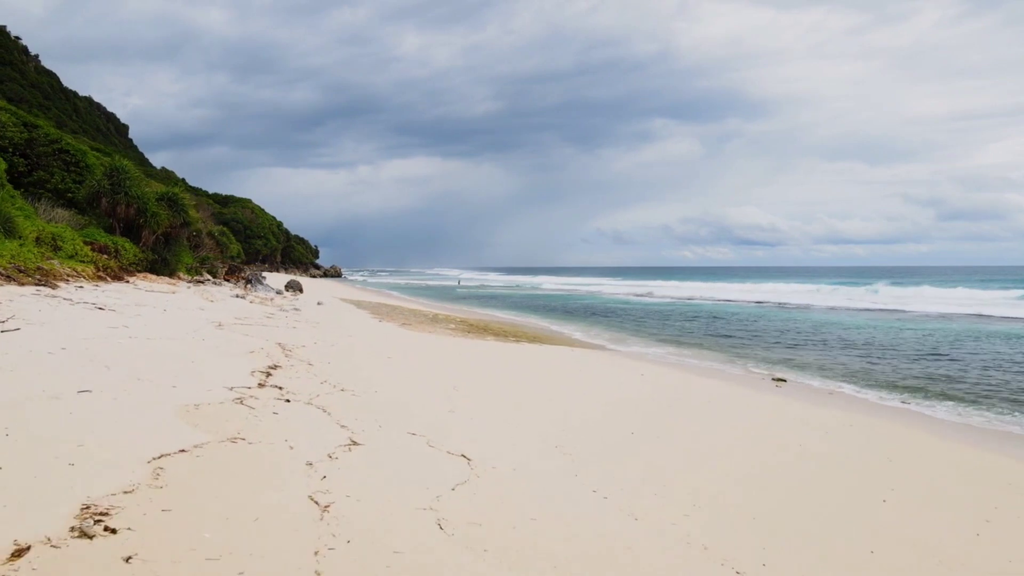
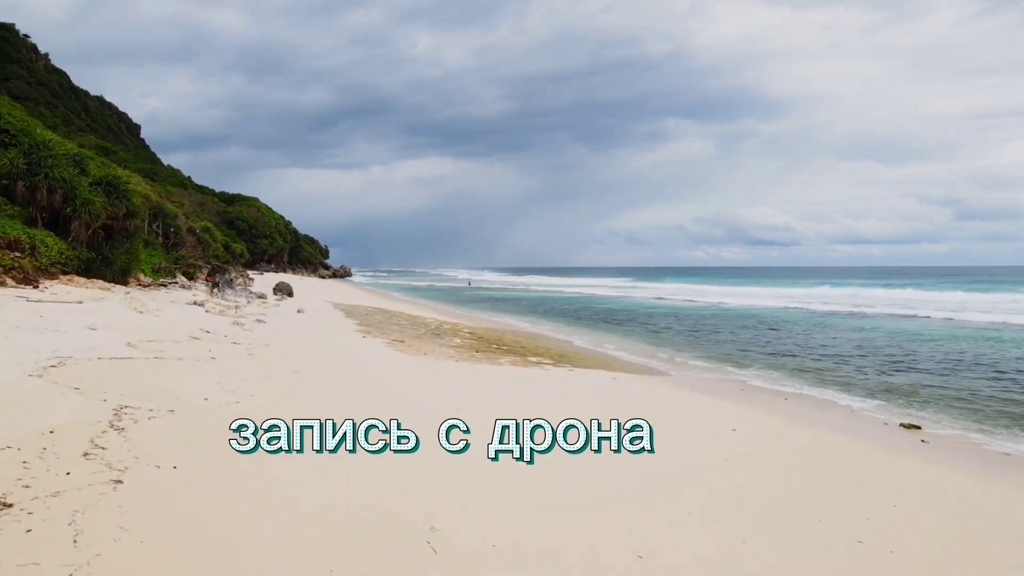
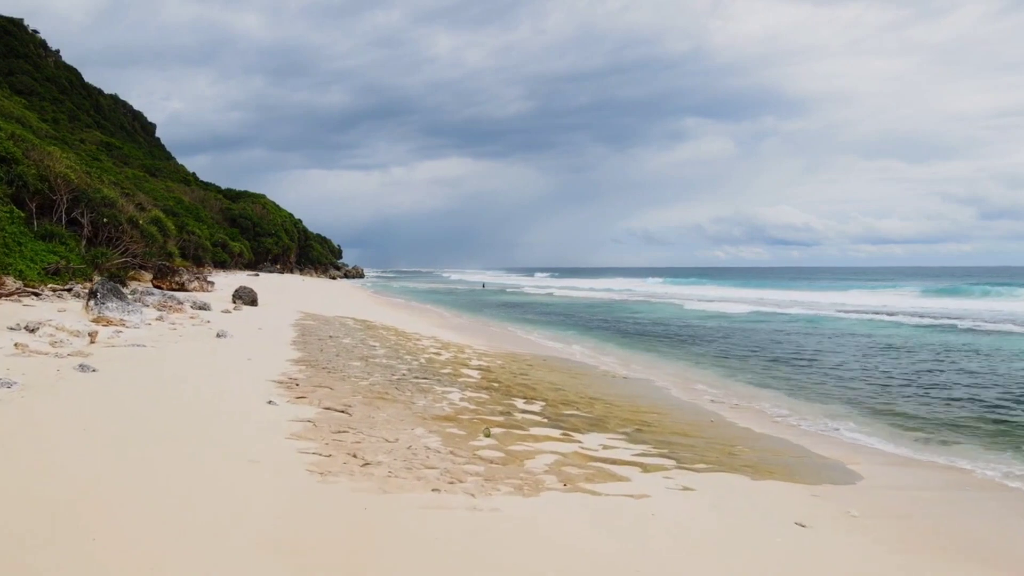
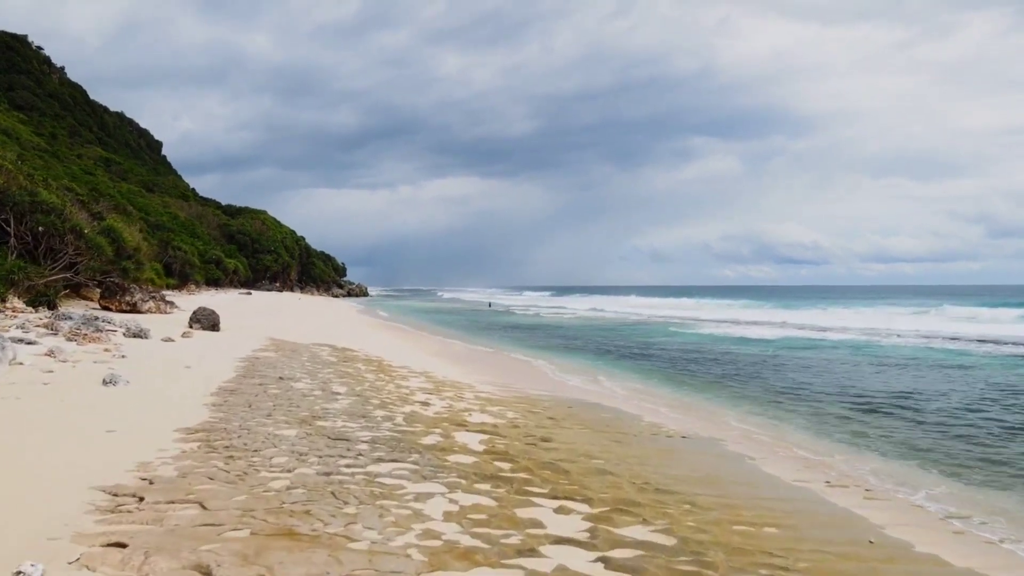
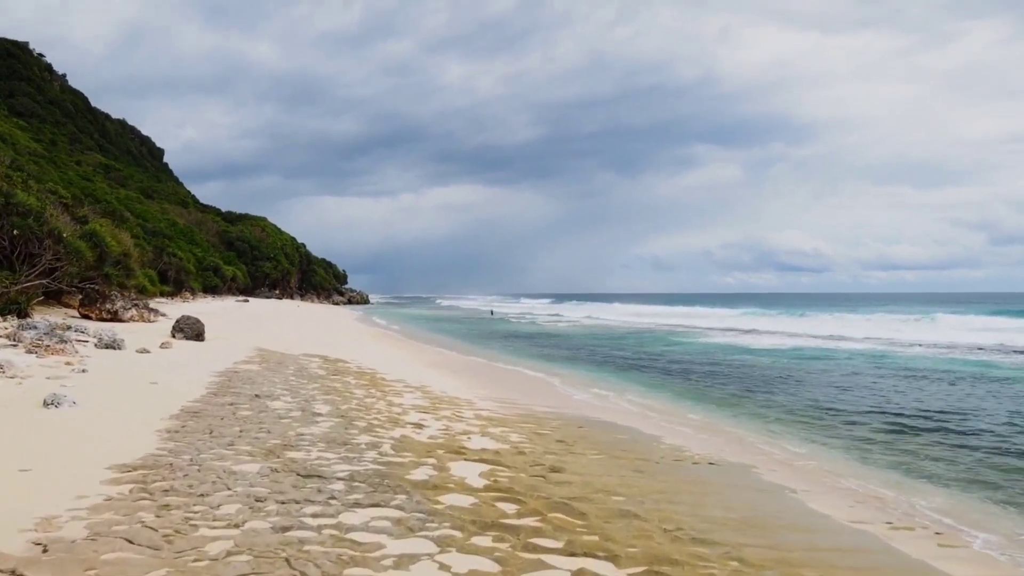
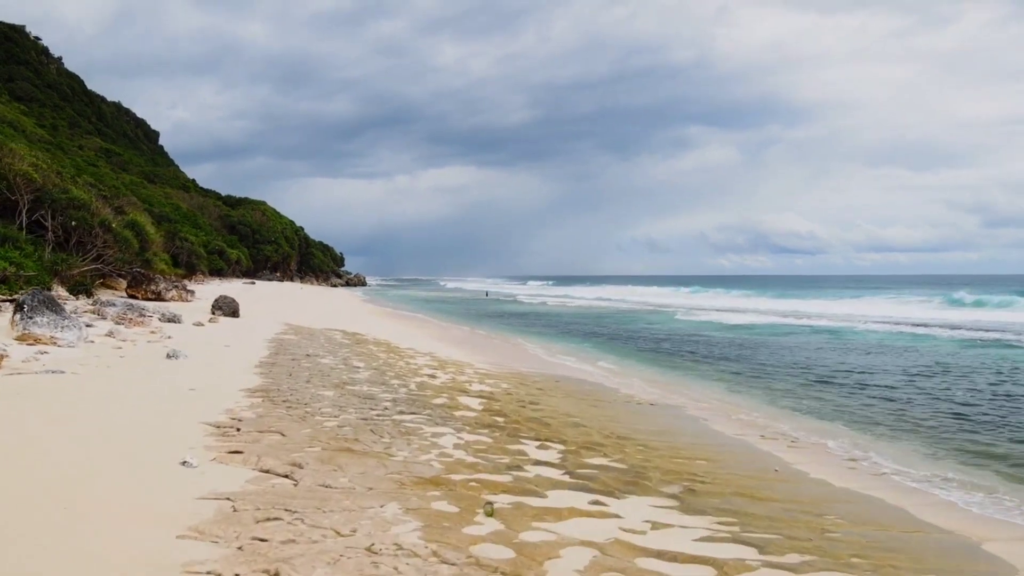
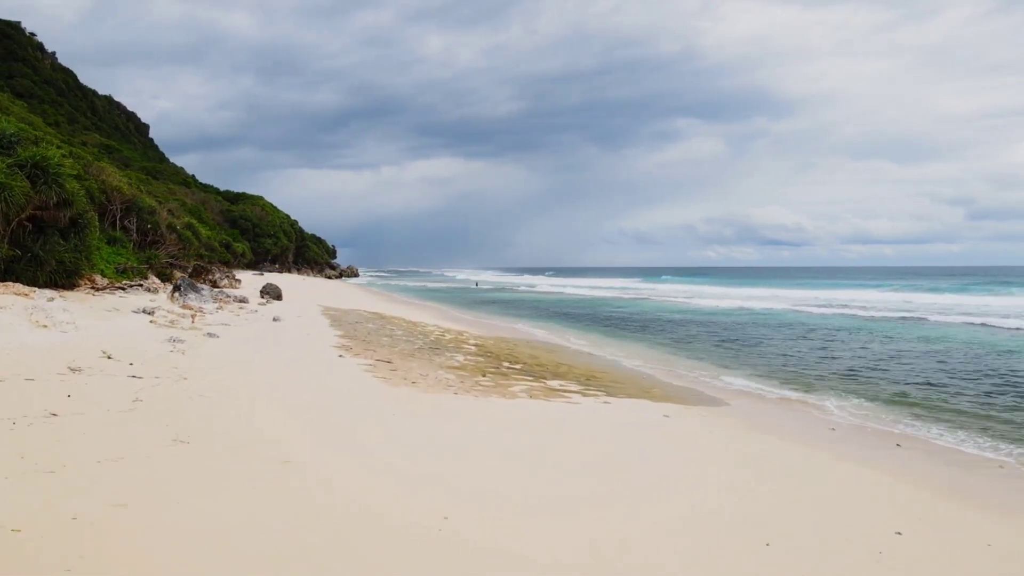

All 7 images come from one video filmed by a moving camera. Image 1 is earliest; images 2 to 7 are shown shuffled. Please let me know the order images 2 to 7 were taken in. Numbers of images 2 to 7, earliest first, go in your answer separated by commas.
2, 7, 3, 6, 4, 5
